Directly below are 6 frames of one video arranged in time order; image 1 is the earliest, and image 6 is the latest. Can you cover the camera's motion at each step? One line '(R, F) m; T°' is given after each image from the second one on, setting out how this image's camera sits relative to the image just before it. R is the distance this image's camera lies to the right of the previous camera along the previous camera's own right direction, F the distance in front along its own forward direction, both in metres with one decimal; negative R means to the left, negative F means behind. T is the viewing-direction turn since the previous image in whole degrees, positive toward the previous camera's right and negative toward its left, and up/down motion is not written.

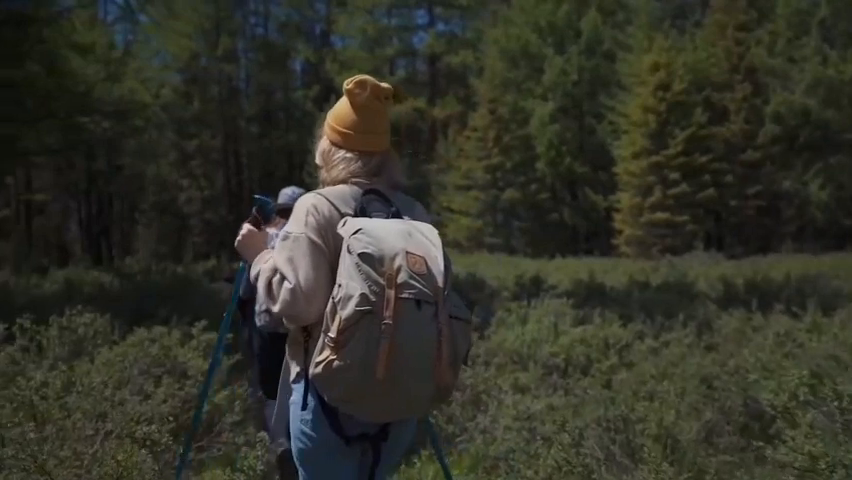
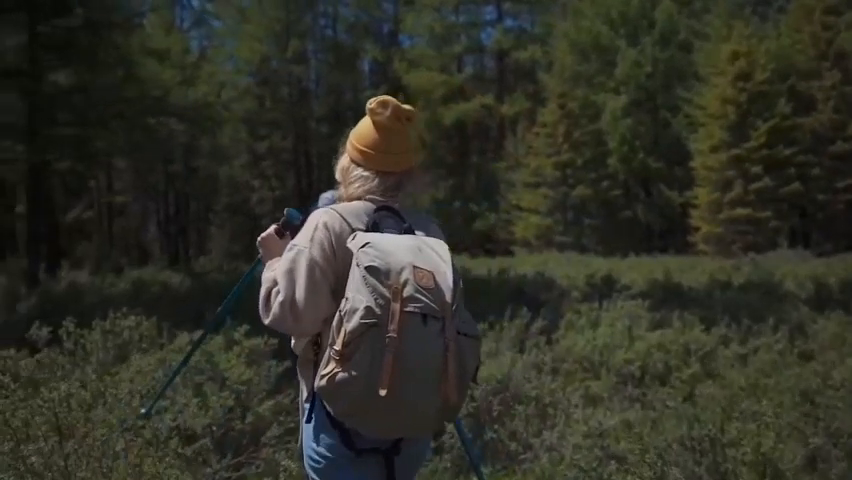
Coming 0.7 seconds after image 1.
(+0.1, +0.4) m; -5°
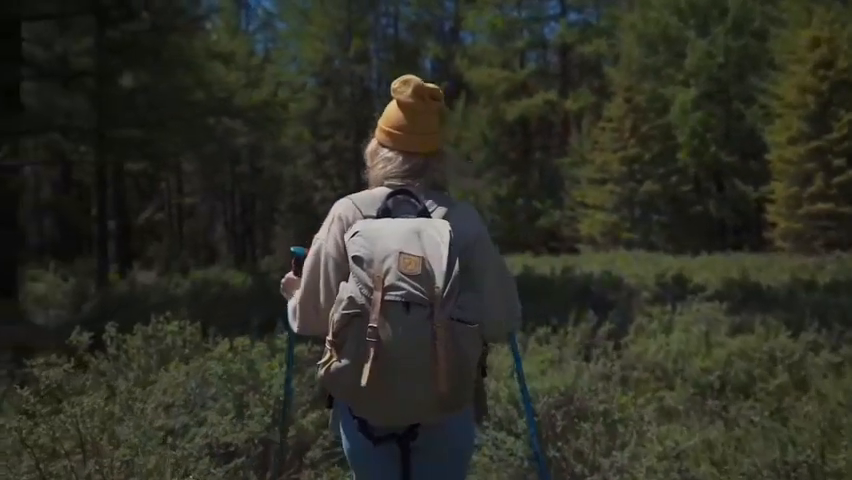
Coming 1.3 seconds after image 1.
(0.0, +0.3) m; -5°
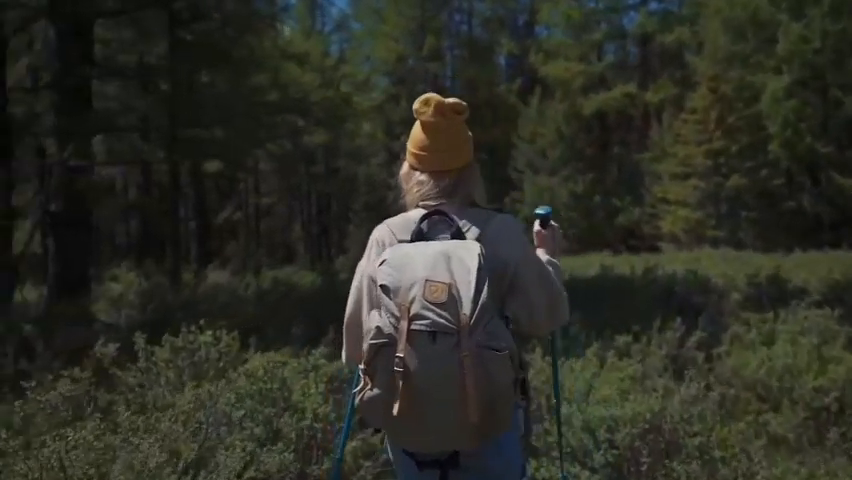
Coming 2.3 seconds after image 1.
(+0.1, +0.5) m; -6°
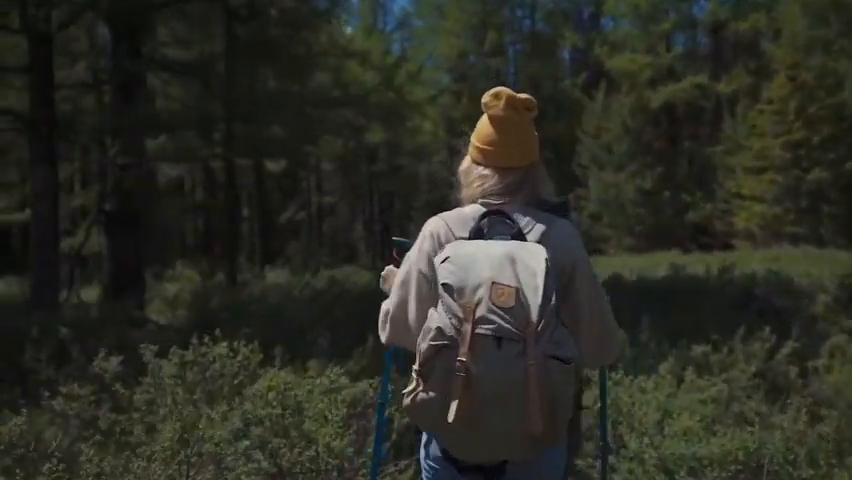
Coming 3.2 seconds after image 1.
(+0.1, +0.5) m; -5°
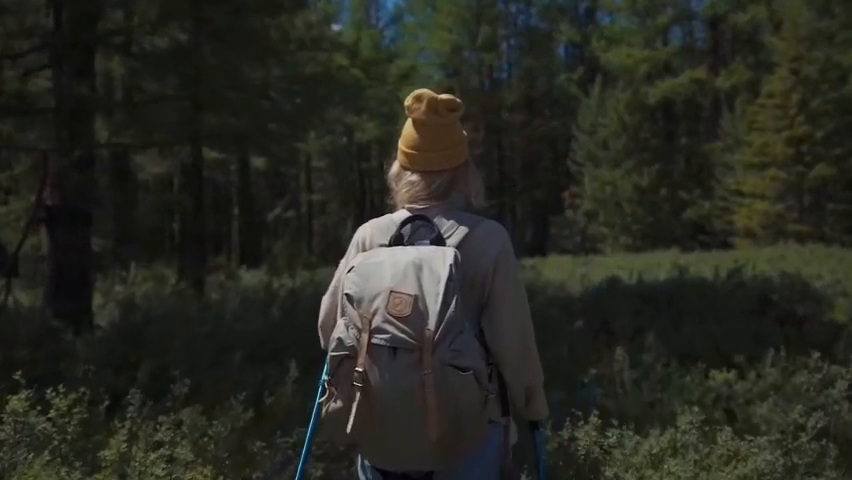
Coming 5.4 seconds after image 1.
(+0.3, +1.1) m; 0°
